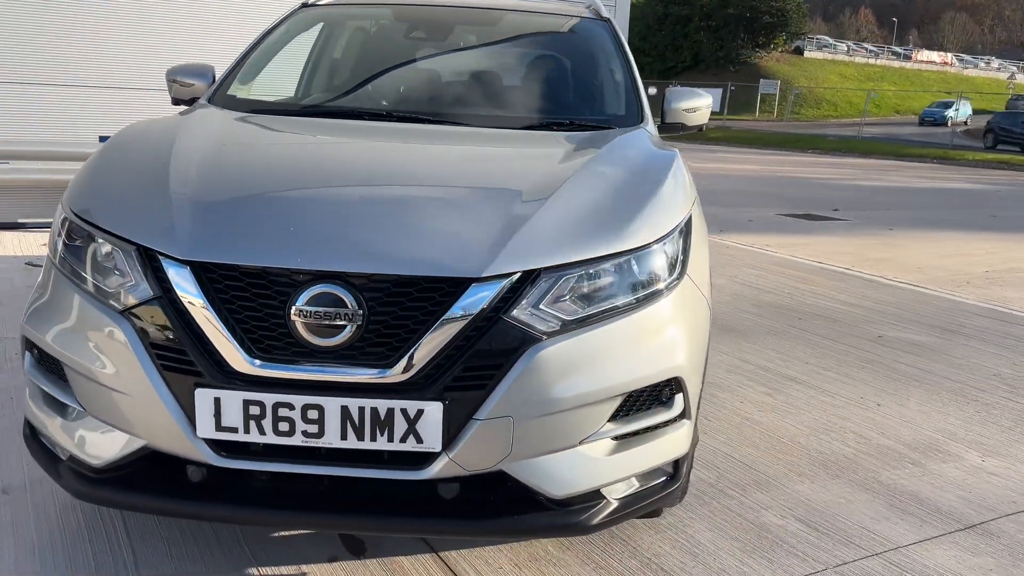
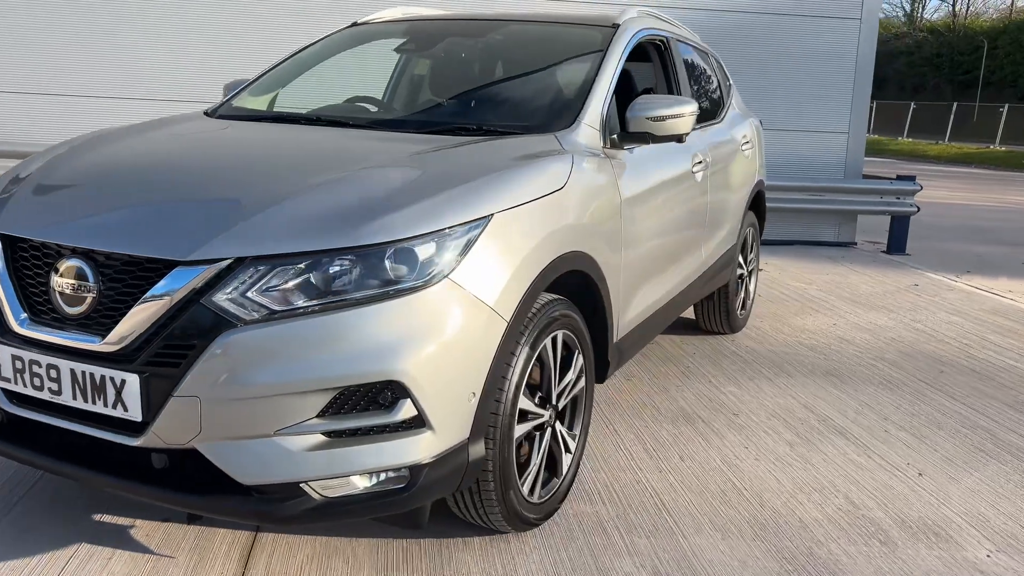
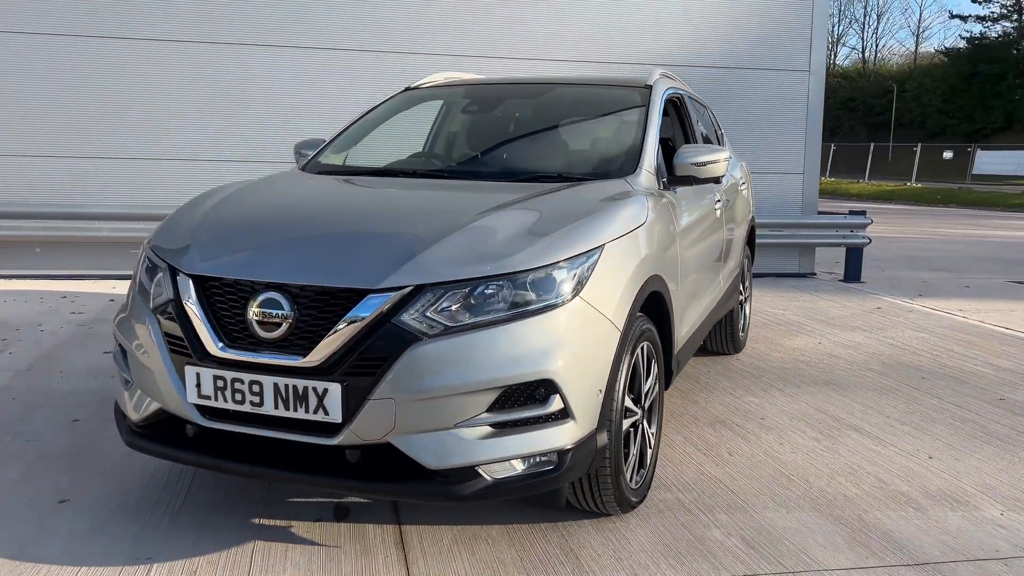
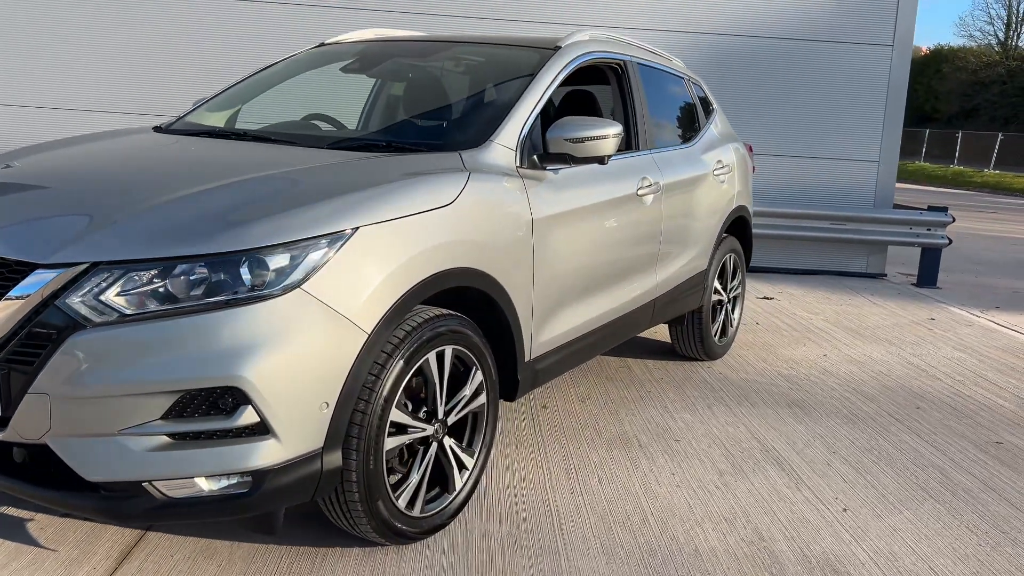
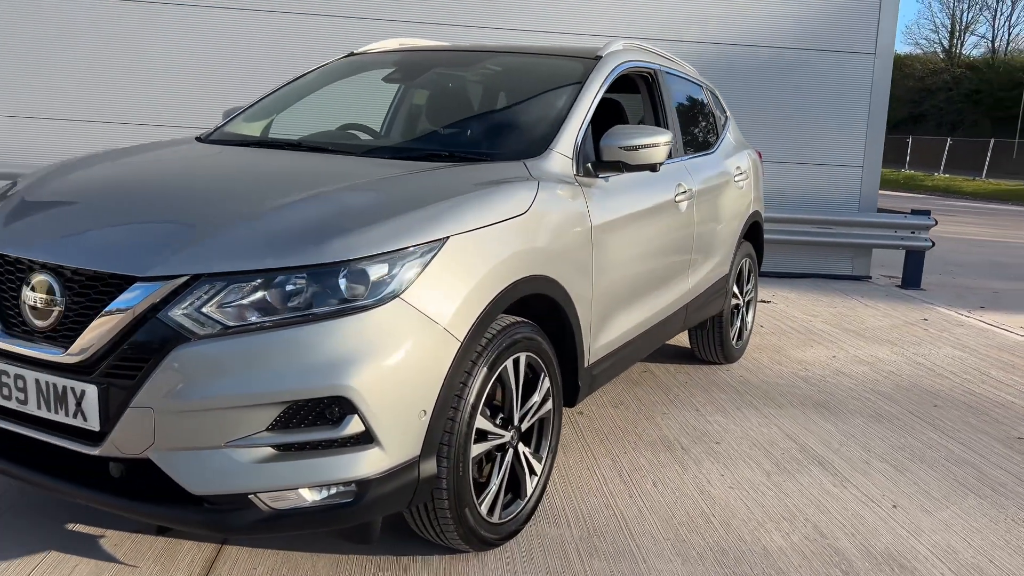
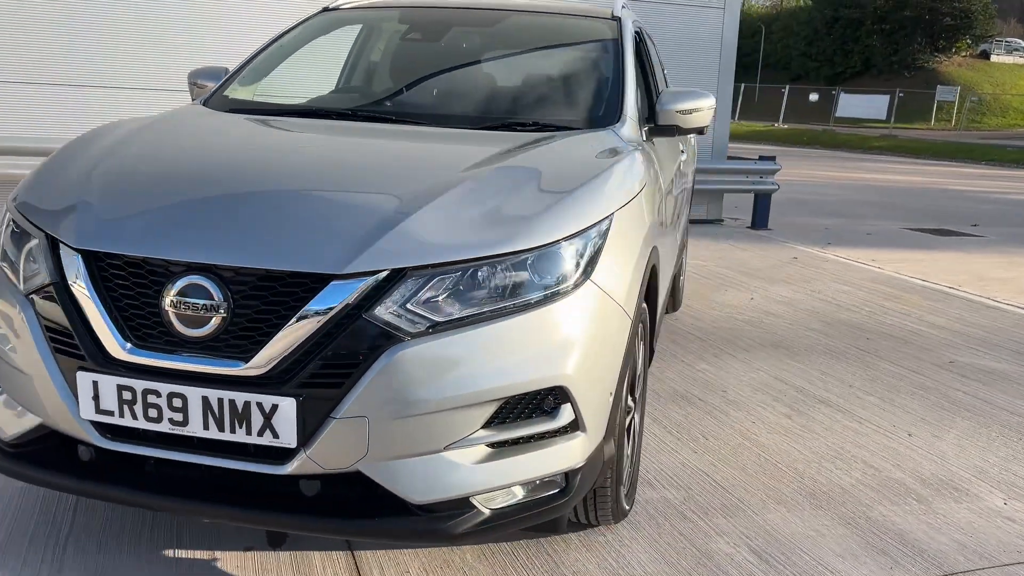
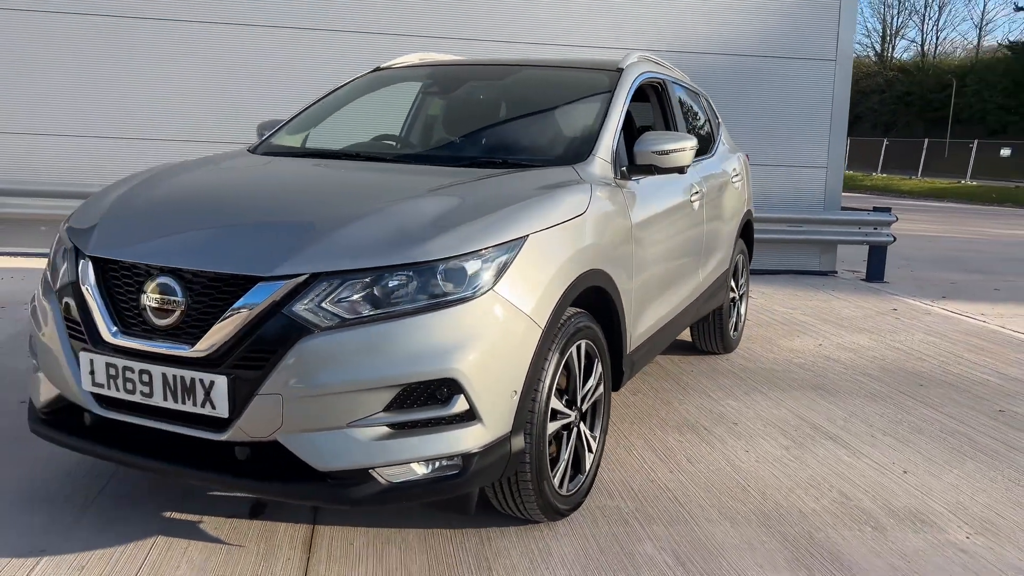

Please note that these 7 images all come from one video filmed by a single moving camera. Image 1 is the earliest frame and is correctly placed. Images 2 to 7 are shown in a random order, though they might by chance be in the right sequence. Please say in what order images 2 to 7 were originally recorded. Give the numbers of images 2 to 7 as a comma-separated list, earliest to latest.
6, 2, 4, 5, 7, 3
